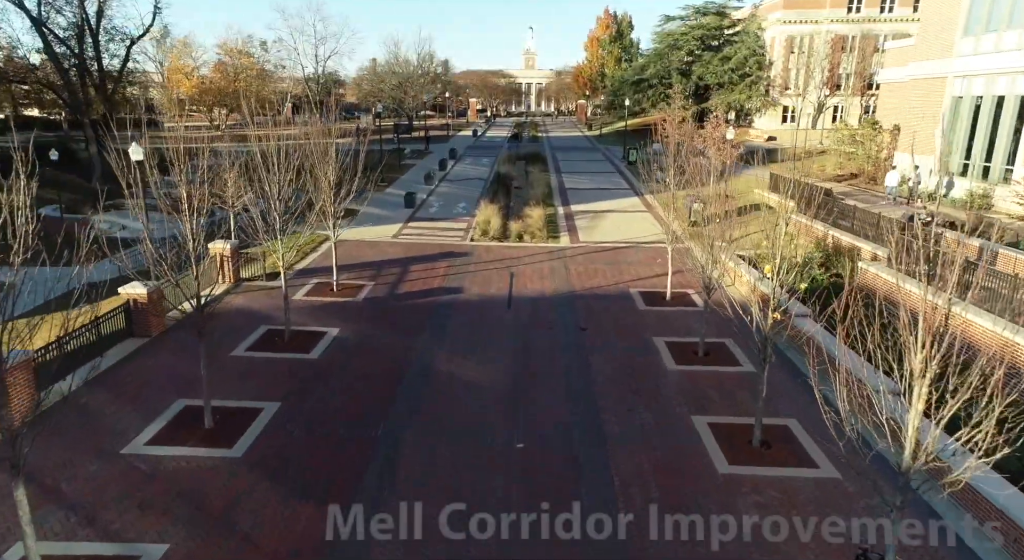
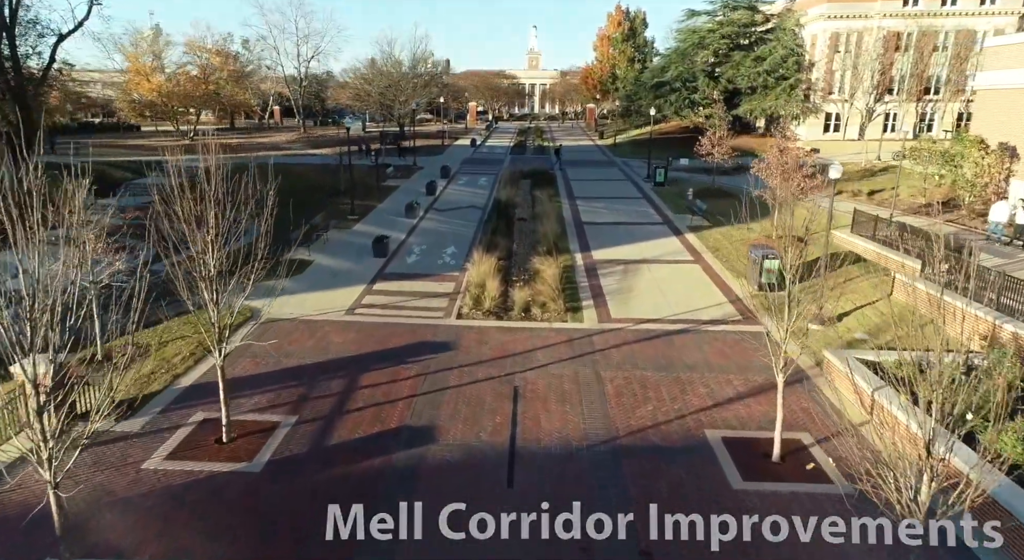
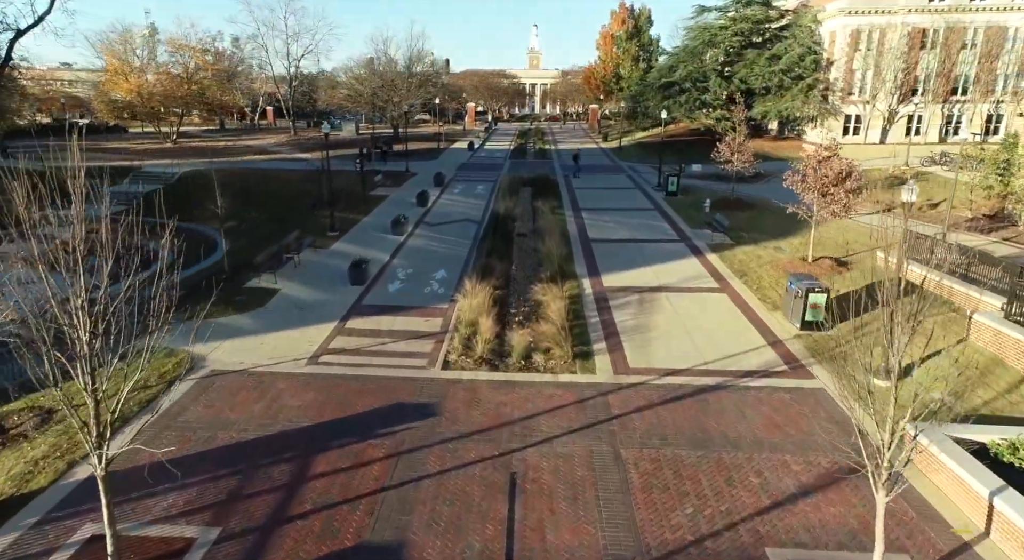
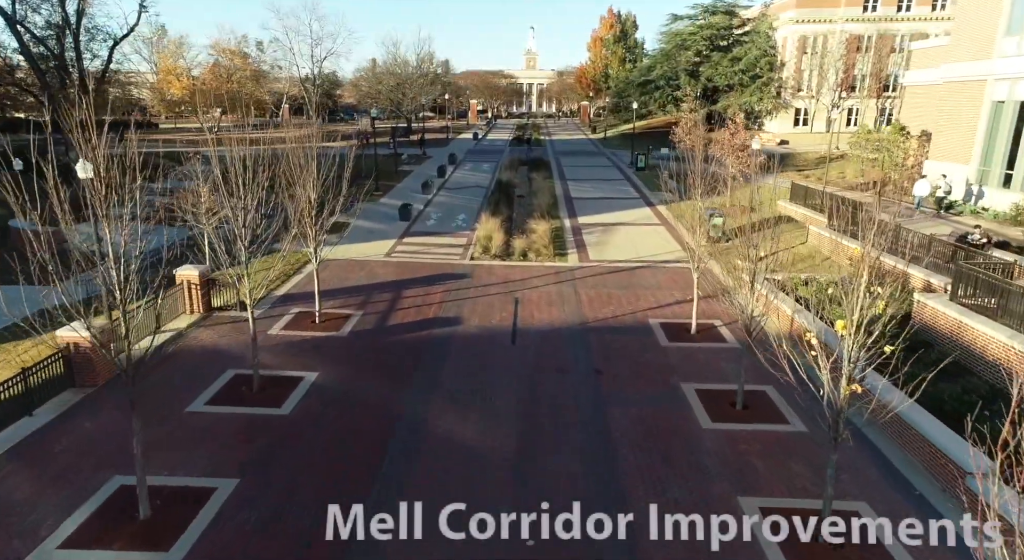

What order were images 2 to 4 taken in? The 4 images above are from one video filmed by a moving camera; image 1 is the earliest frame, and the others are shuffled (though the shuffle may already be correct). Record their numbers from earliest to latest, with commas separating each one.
4, 2, 3
